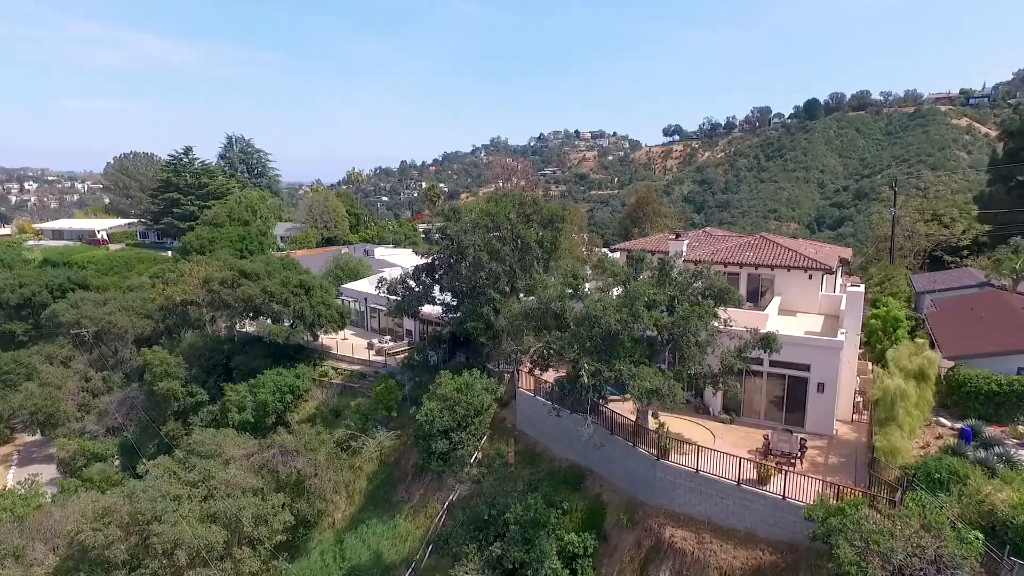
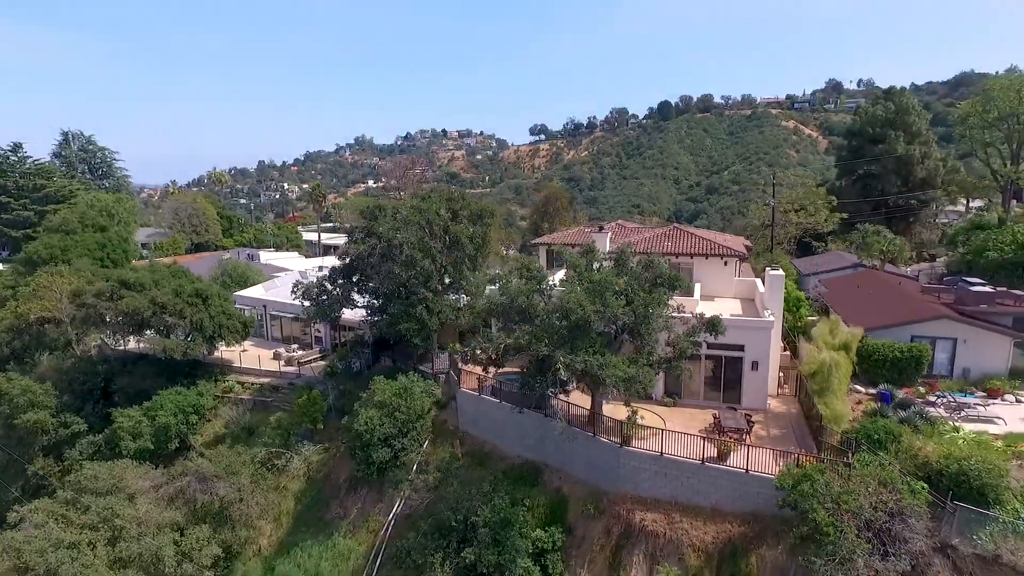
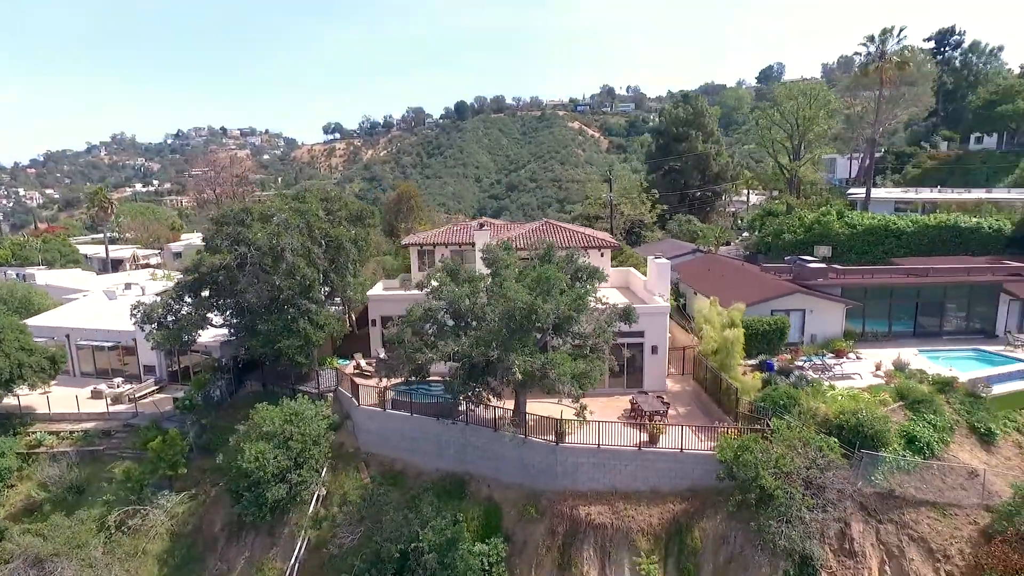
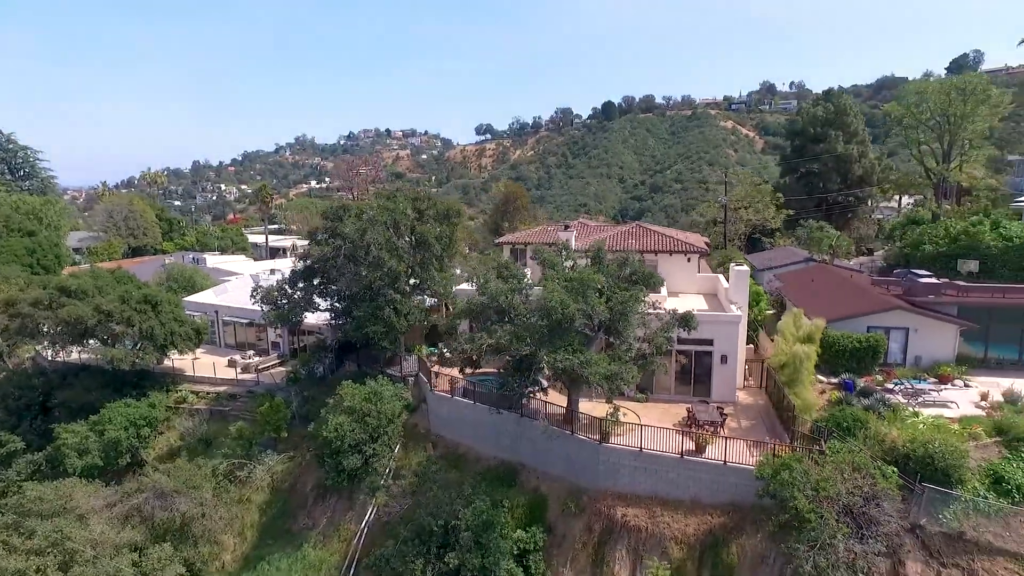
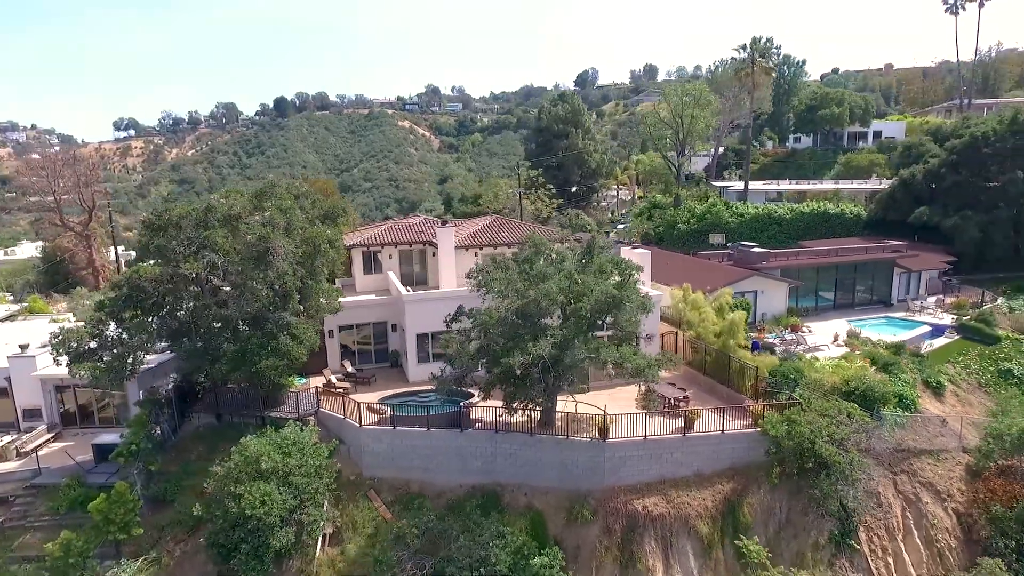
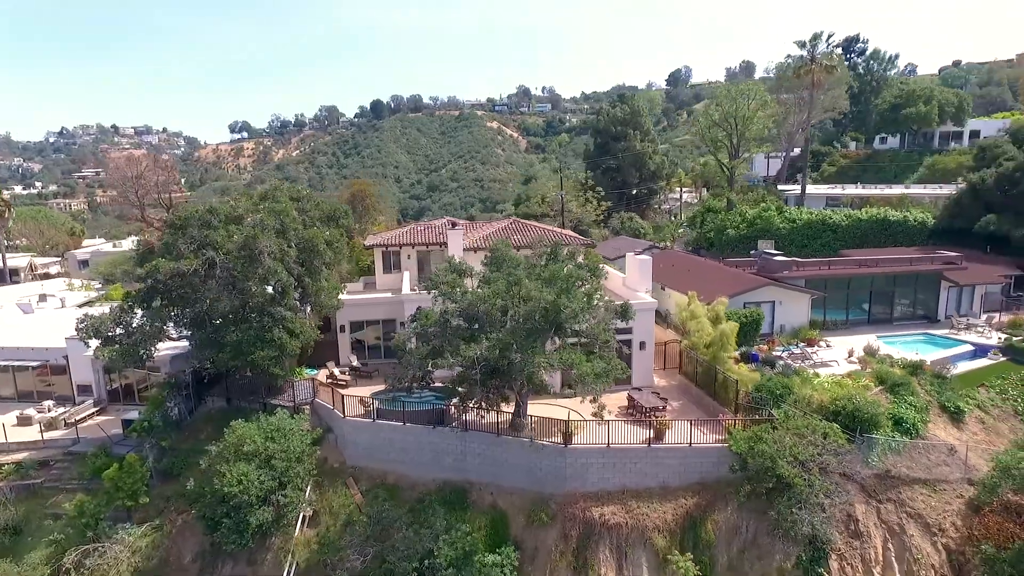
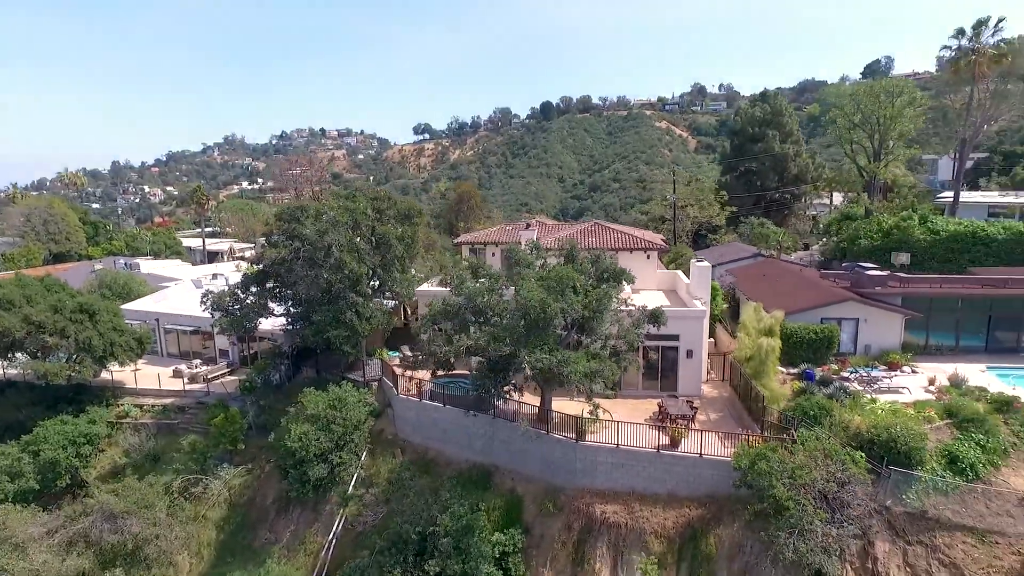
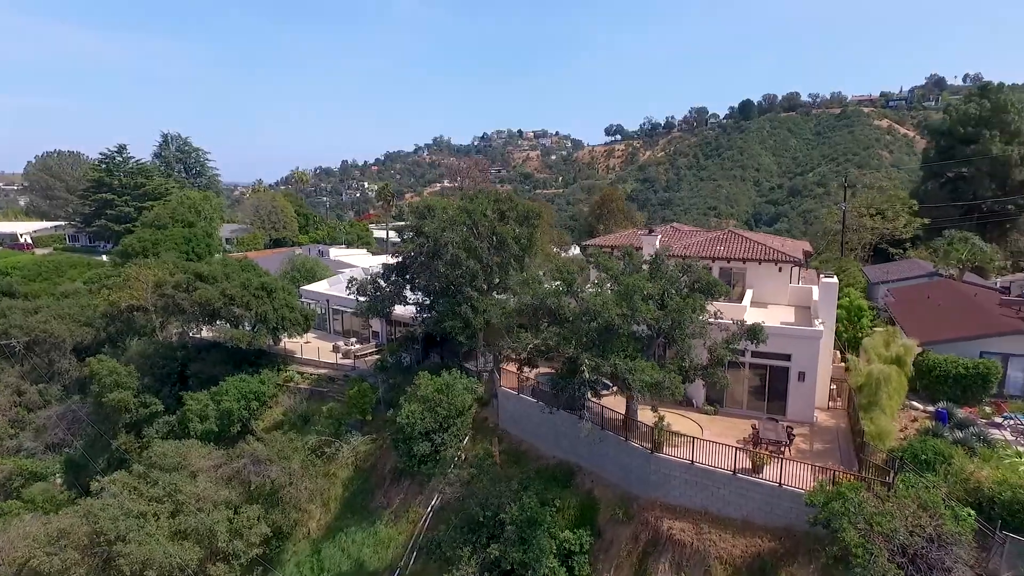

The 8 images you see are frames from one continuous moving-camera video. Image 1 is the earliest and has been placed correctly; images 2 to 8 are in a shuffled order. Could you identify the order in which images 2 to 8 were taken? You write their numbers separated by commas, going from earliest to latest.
8, 2, 4, 7, 3, 6, 5
